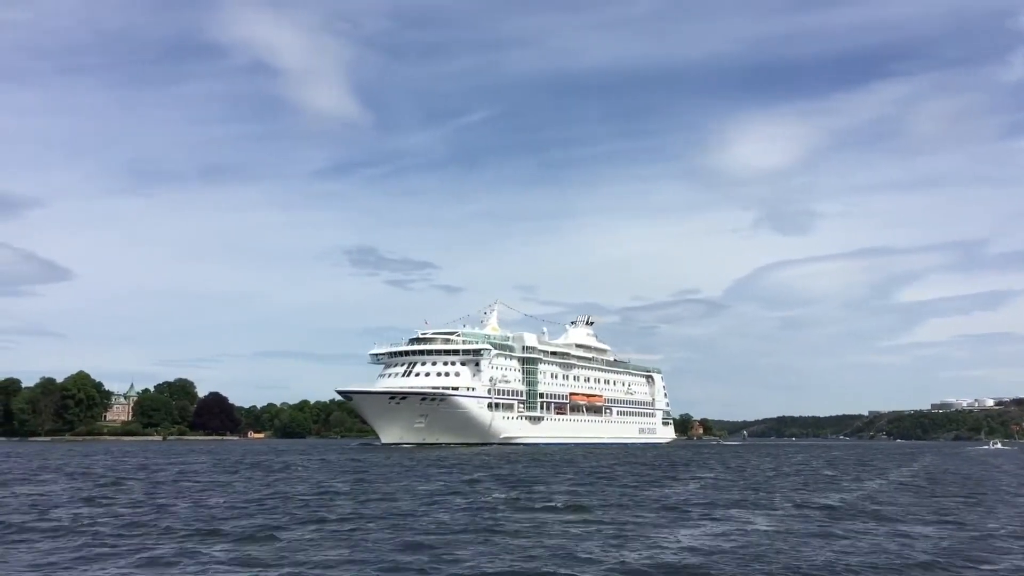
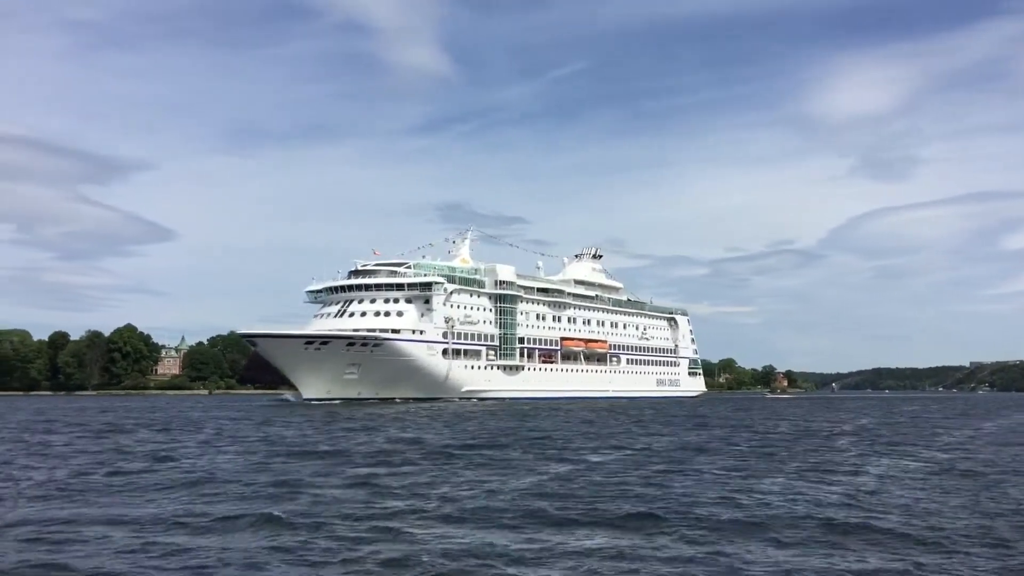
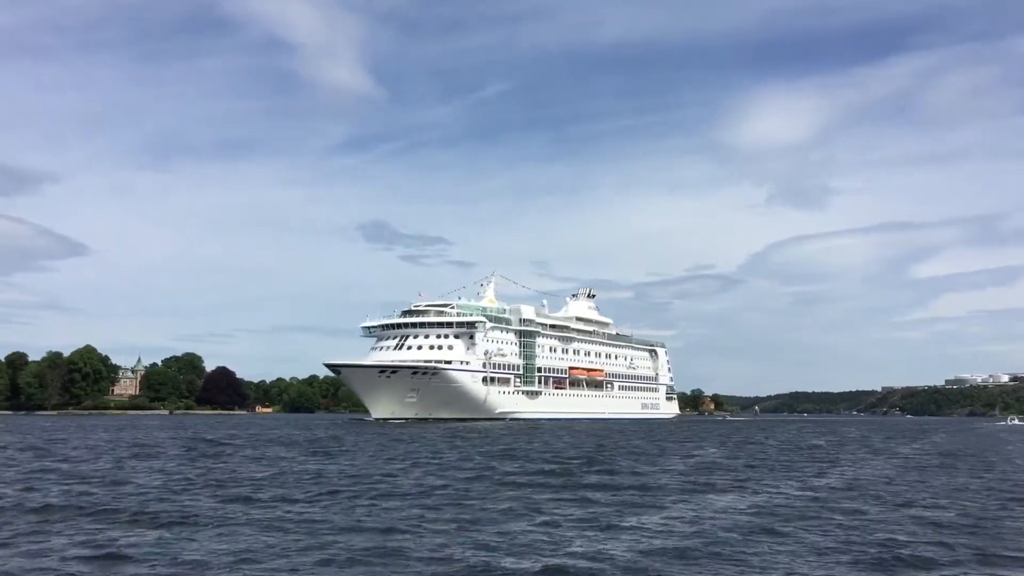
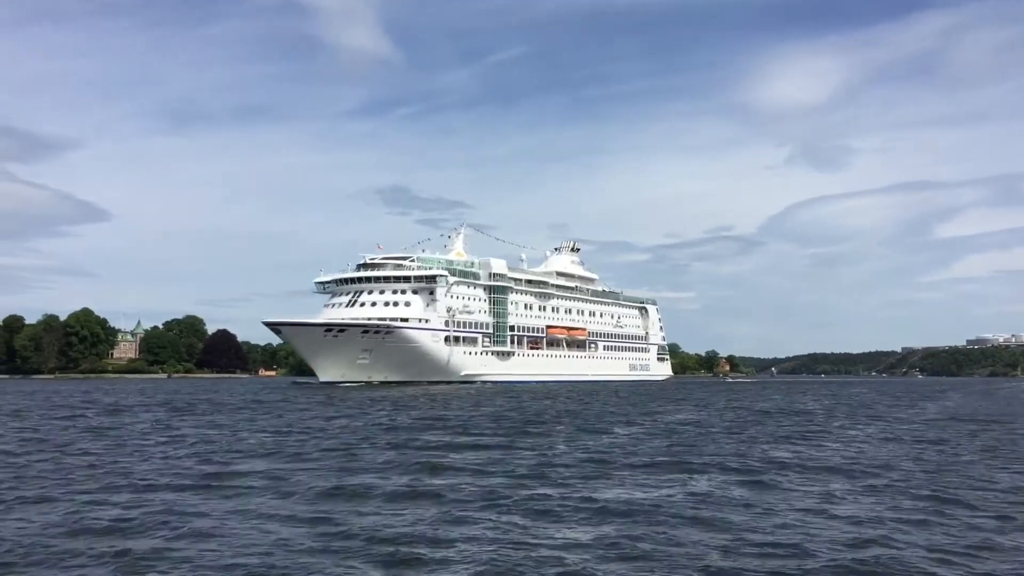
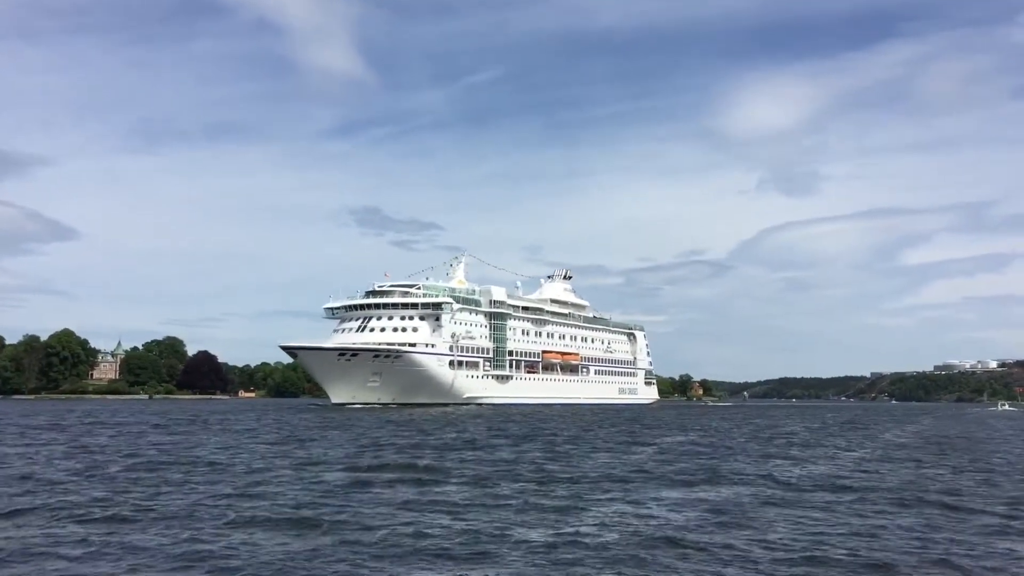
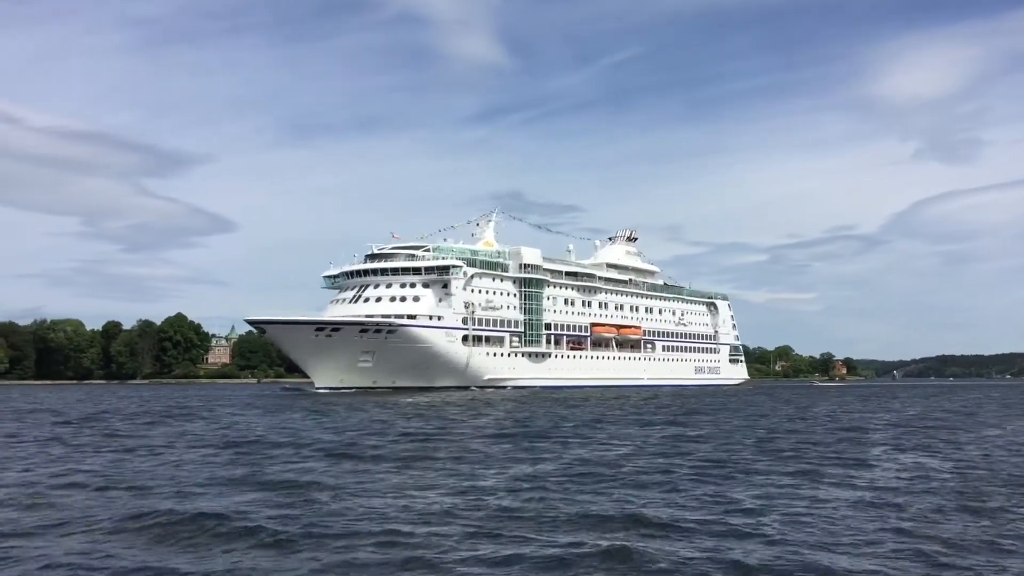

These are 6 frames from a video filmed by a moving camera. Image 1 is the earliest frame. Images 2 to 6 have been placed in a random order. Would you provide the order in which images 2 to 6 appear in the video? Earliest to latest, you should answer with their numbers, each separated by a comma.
3, 5, 4, 2, 6
